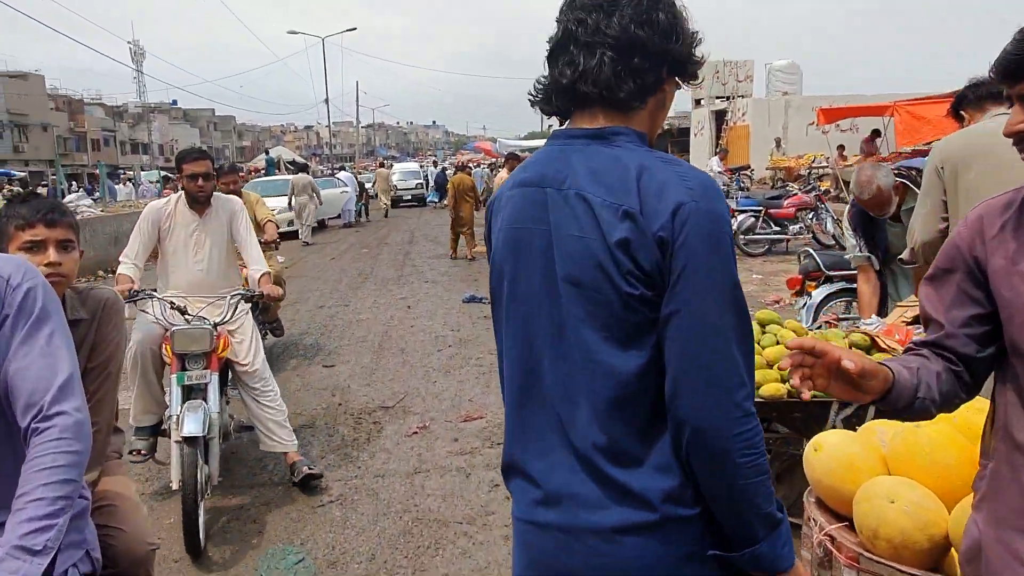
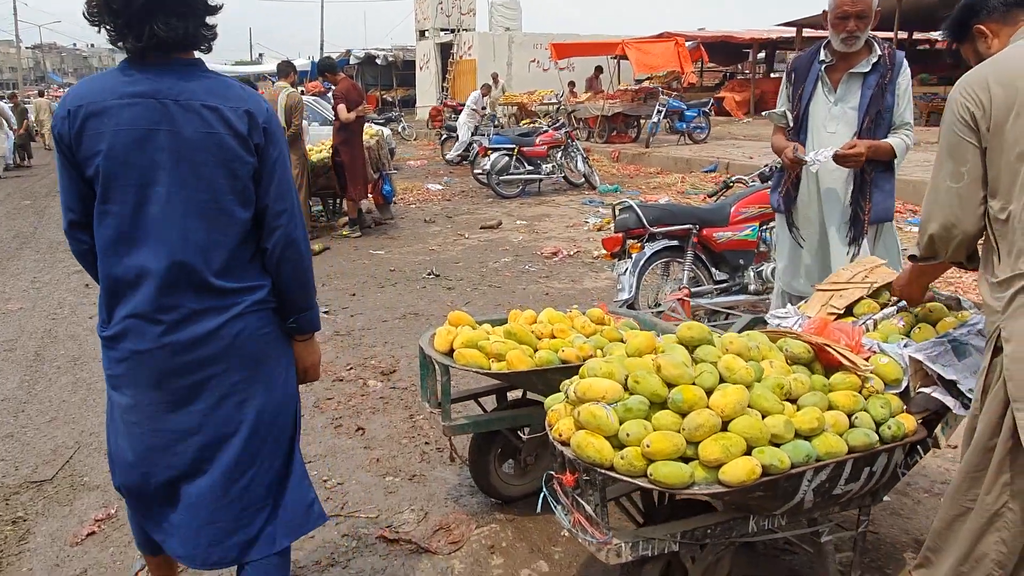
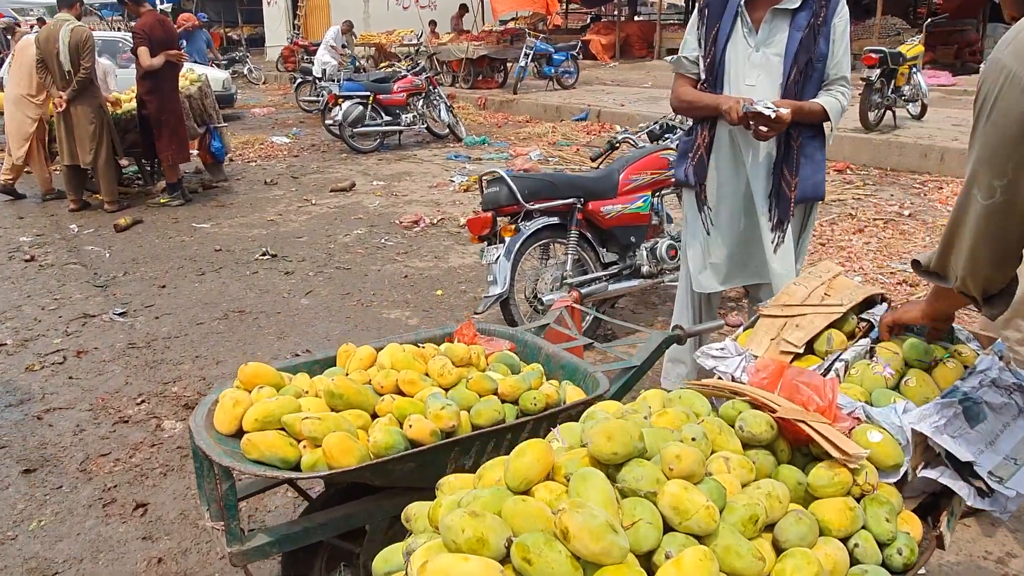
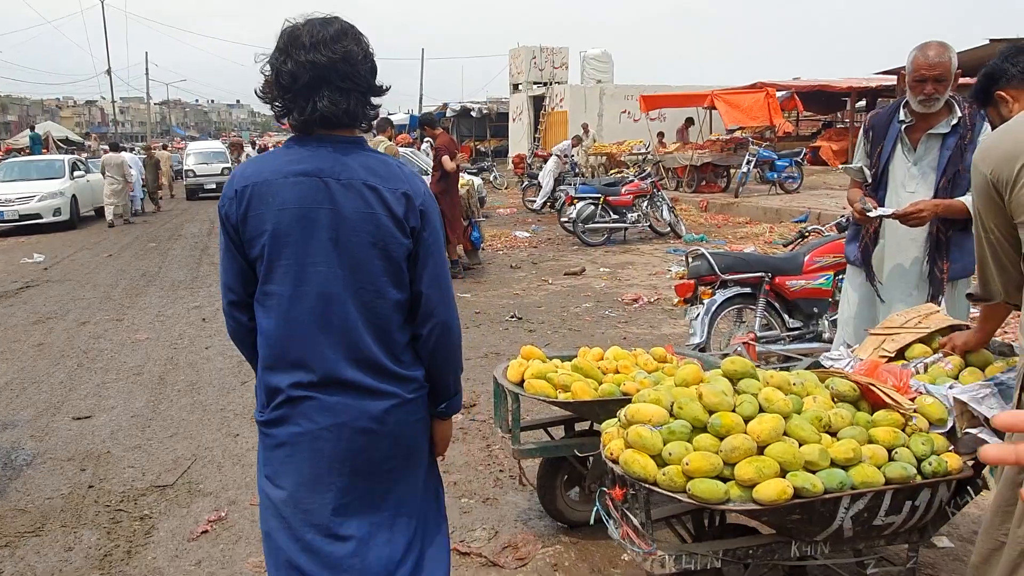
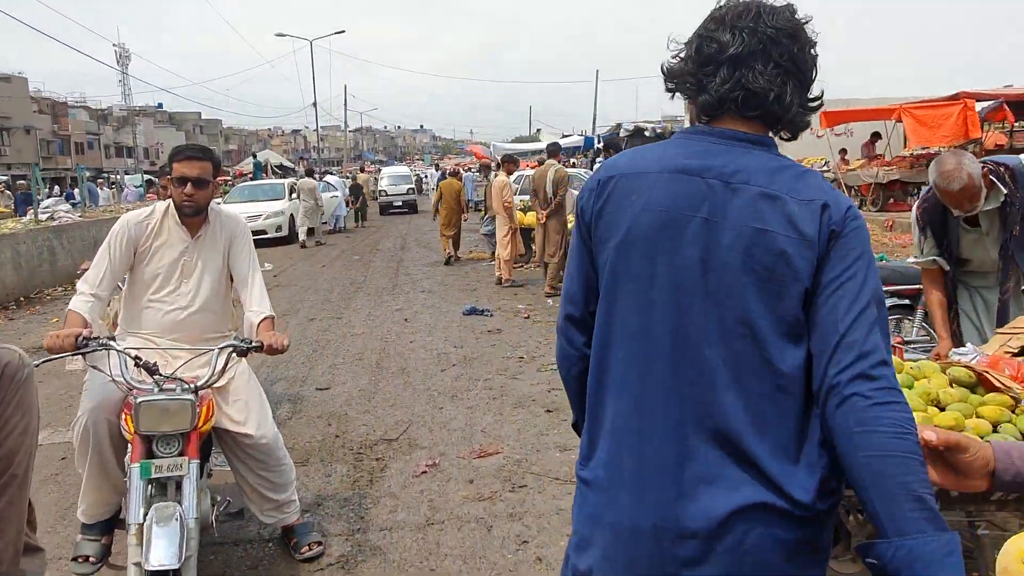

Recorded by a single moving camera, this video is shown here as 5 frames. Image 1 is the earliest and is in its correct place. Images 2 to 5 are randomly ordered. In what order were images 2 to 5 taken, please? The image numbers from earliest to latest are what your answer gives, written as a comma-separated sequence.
5, 4, 2, 3
